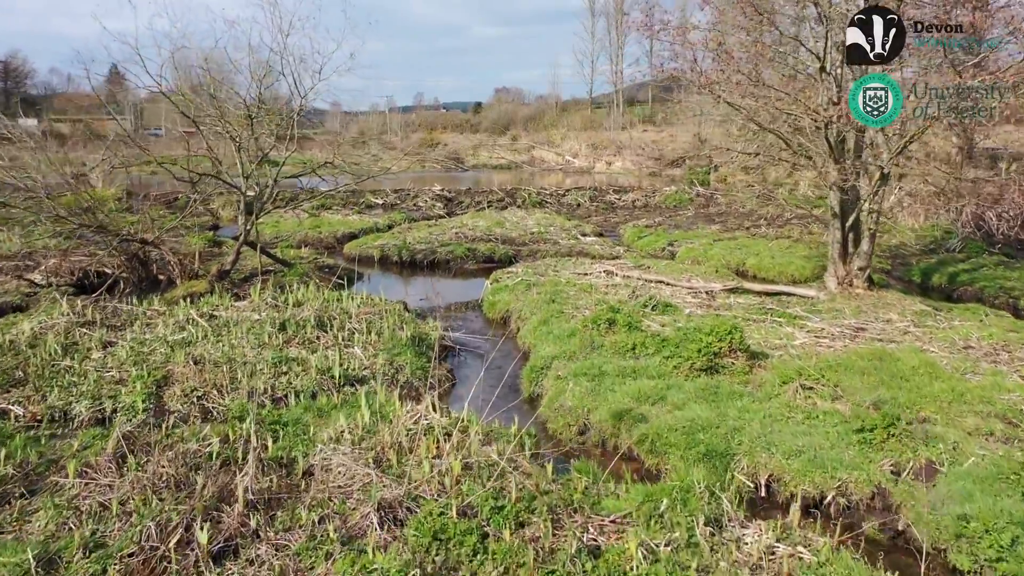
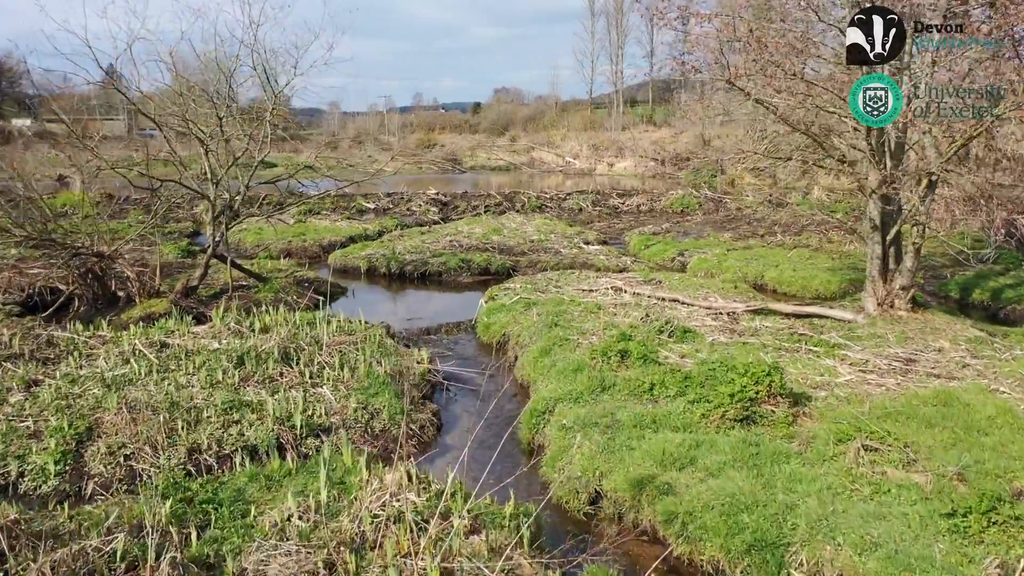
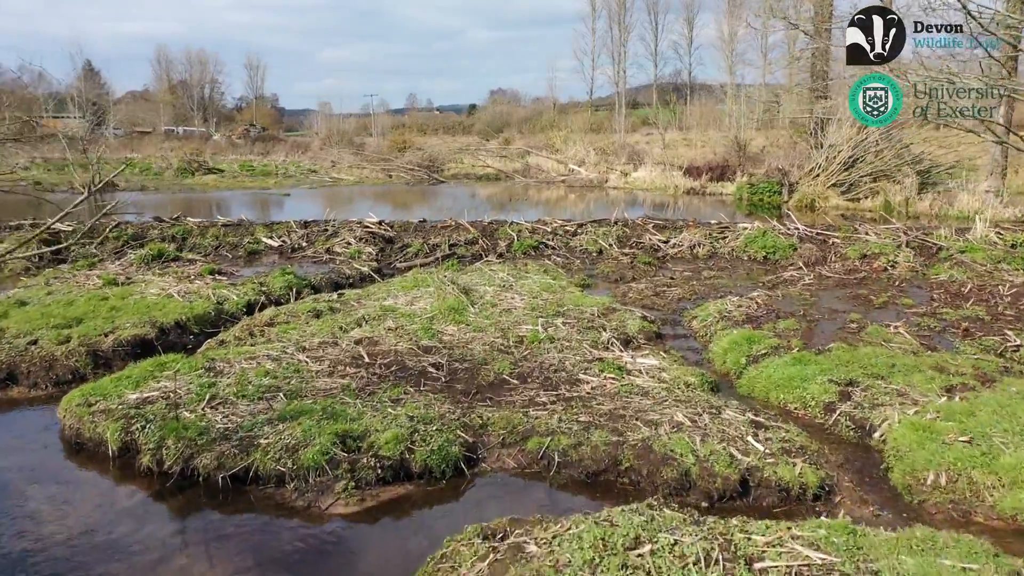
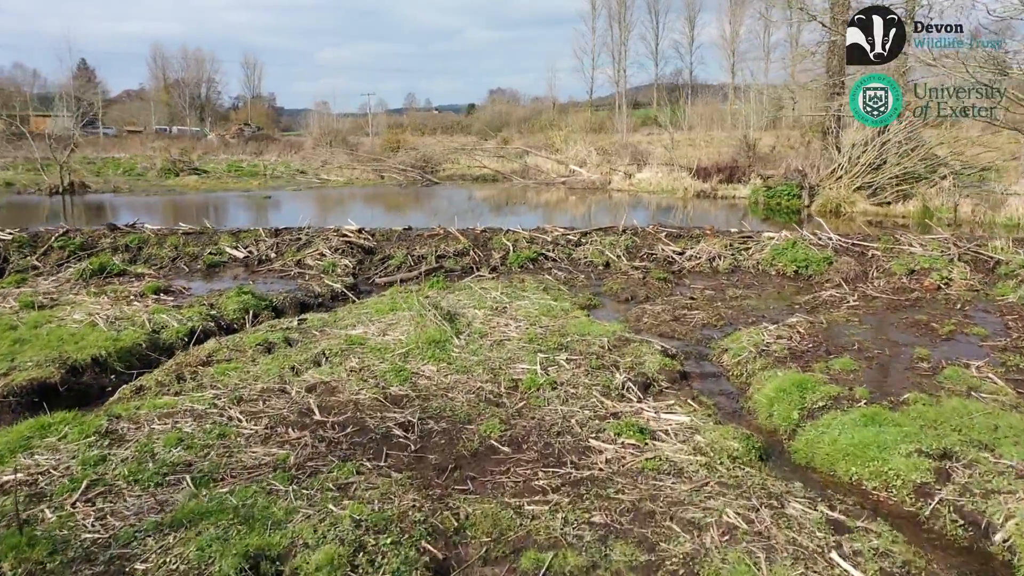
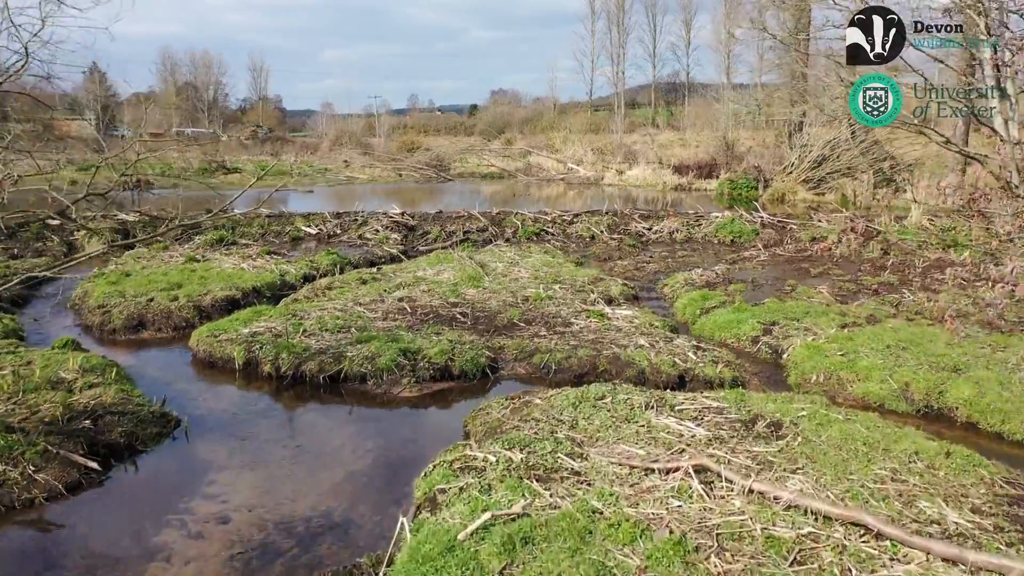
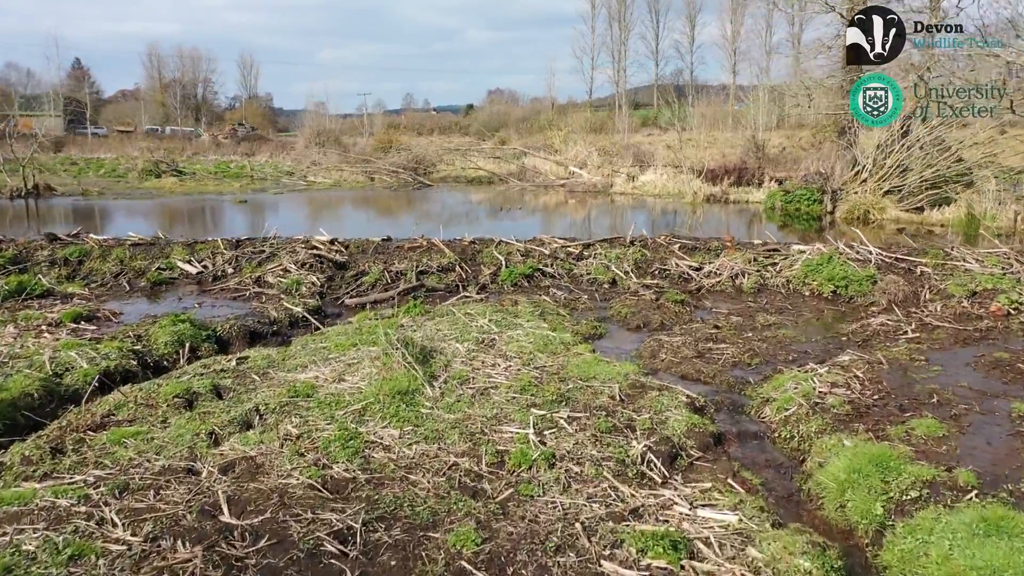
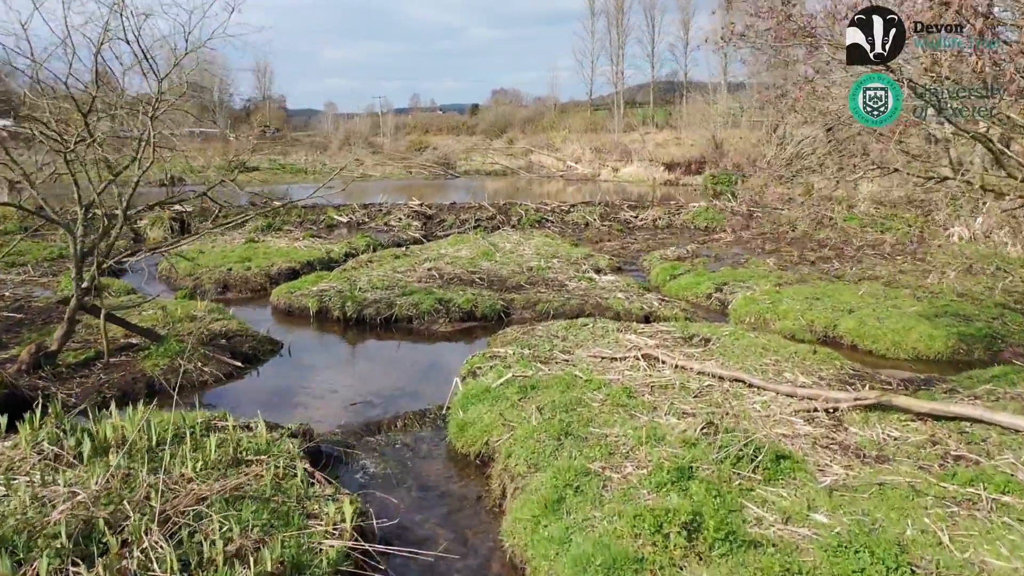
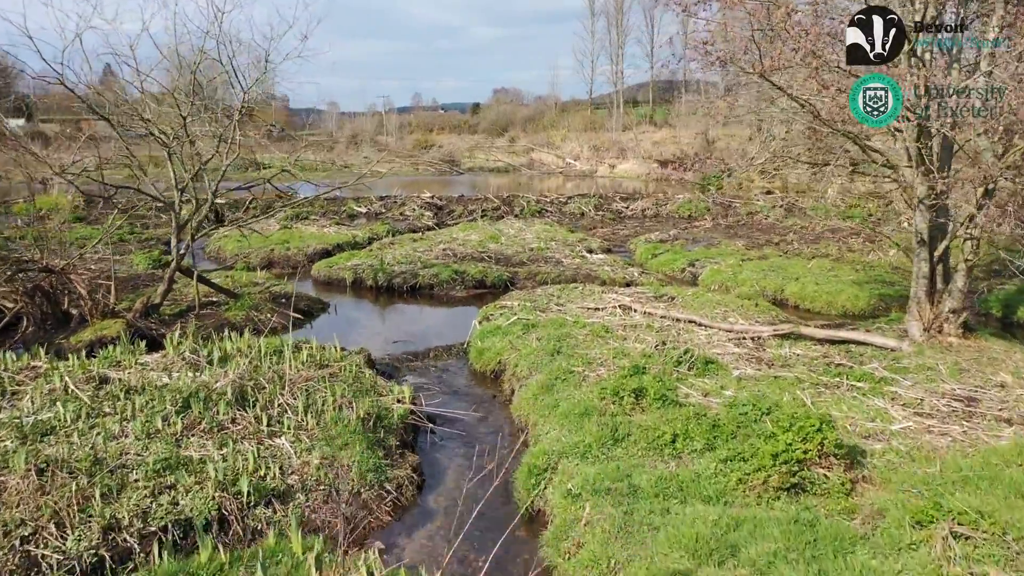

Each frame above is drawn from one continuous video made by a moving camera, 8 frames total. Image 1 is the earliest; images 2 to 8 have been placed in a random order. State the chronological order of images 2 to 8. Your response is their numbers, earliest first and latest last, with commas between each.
2, 8, 7, 5, 3, 4, 6
